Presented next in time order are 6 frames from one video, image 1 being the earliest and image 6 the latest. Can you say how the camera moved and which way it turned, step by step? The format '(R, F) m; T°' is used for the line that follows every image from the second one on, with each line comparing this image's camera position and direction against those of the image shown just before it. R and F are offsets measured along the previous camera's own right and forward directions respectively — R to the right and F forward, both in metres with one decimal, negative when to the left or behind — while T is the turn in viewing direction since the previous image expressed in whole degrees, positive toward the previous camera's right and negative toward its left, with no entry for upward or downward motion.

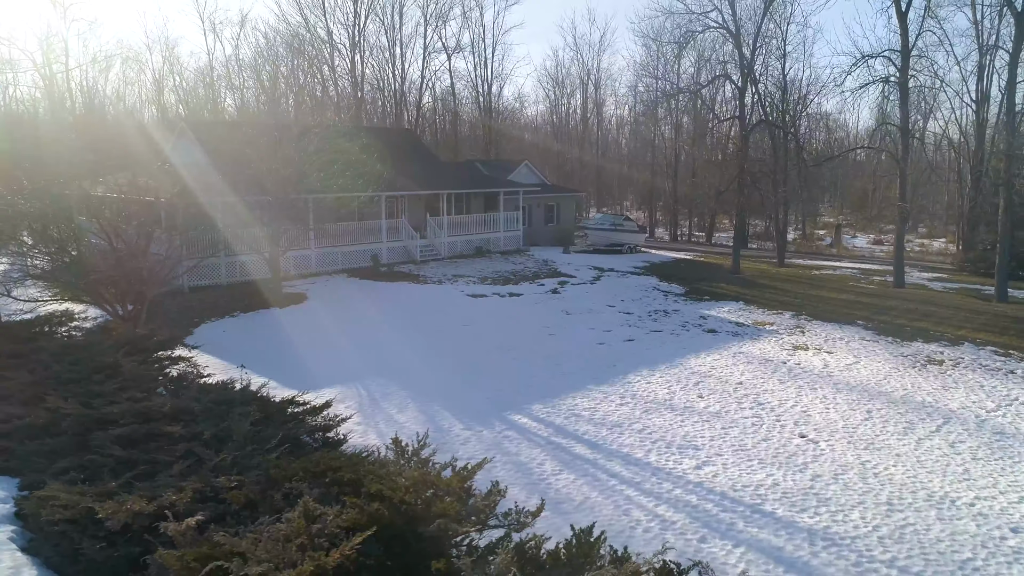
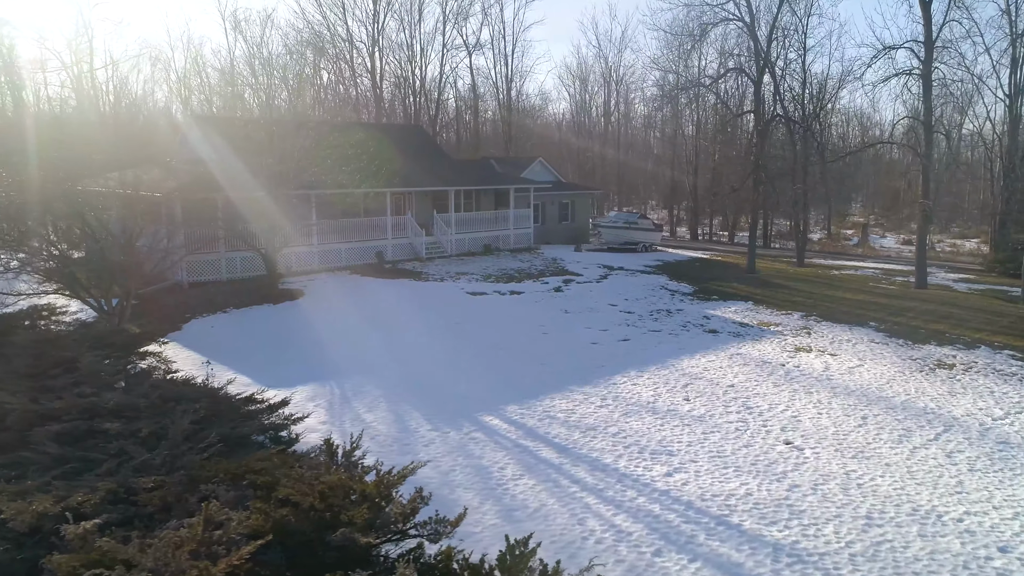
(+0.8, +0.4) m; -2°
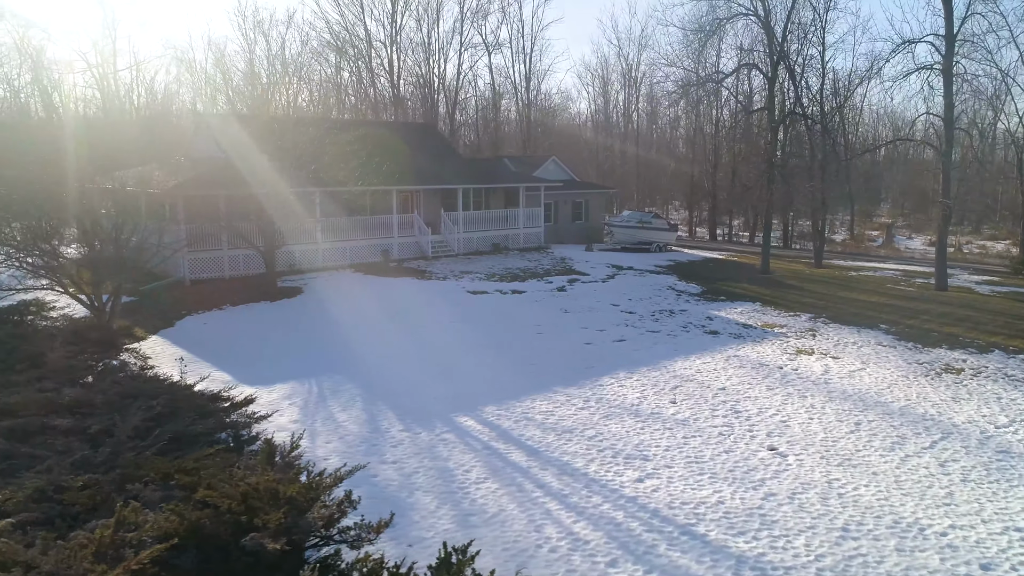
(+0.6, +0.3) m; -2°
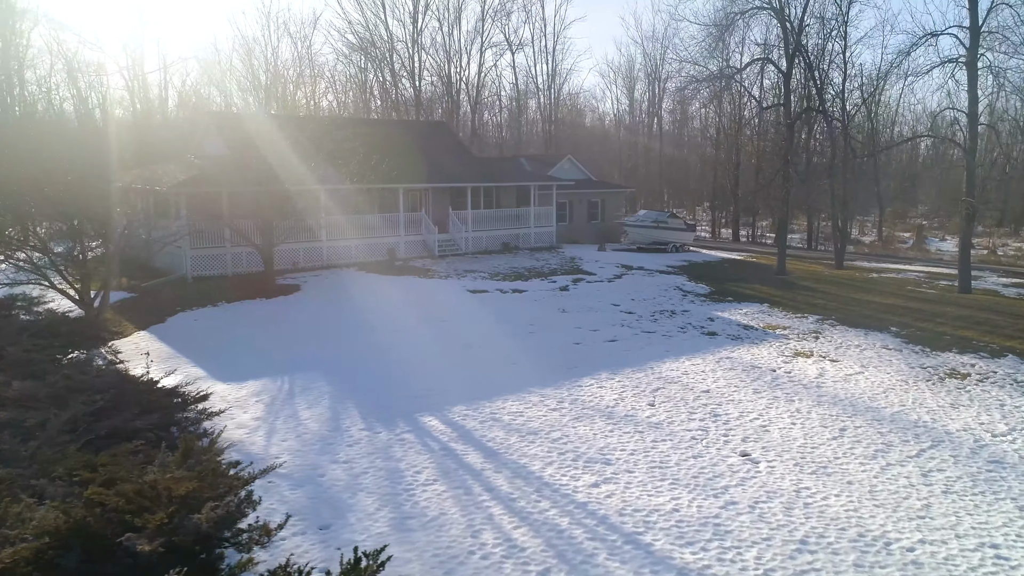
(+0.8, +0.3) m; -2°
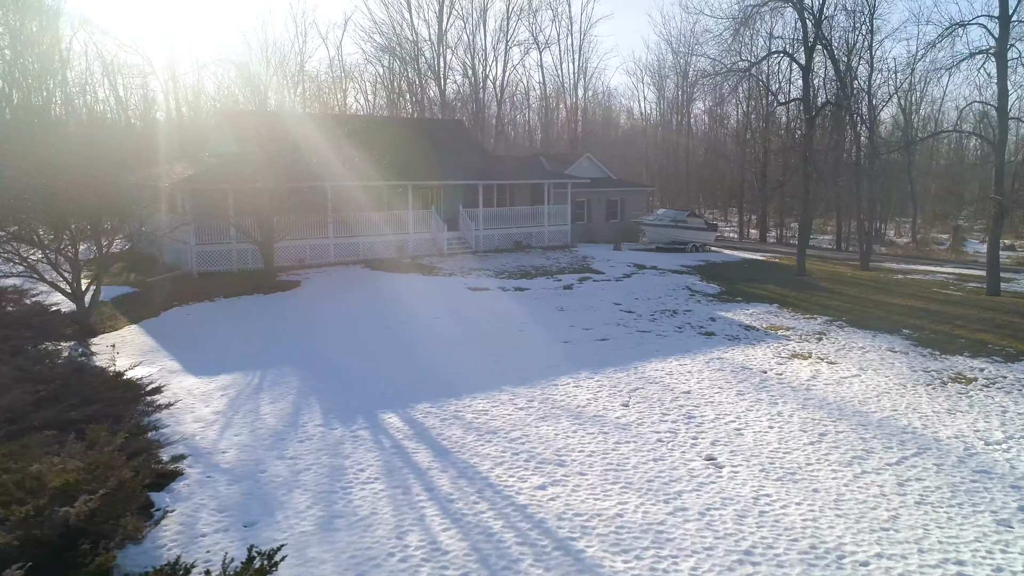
(+0.9, +0.3) m; -3°
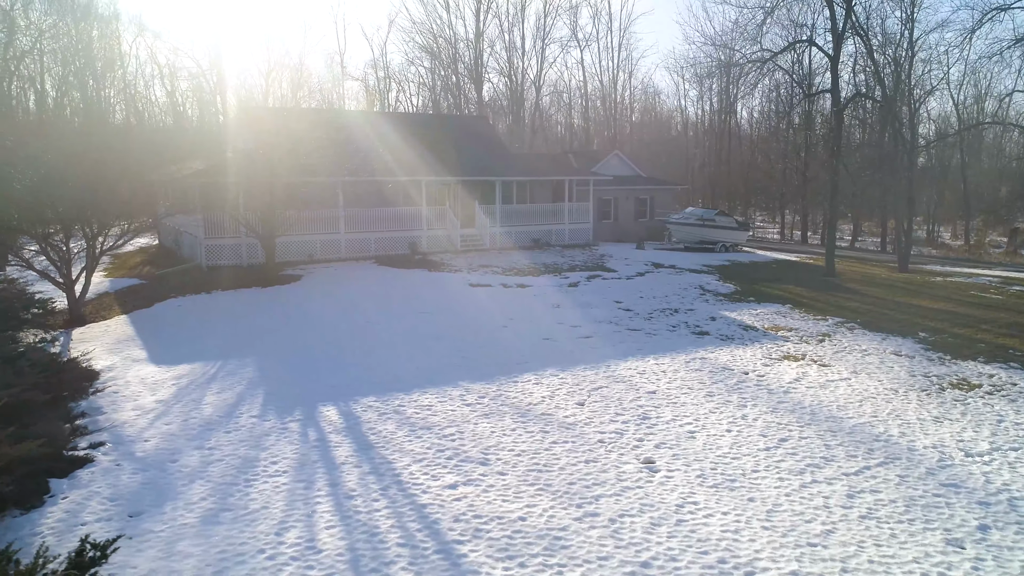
(+1.3, +0.4) m; -4°
